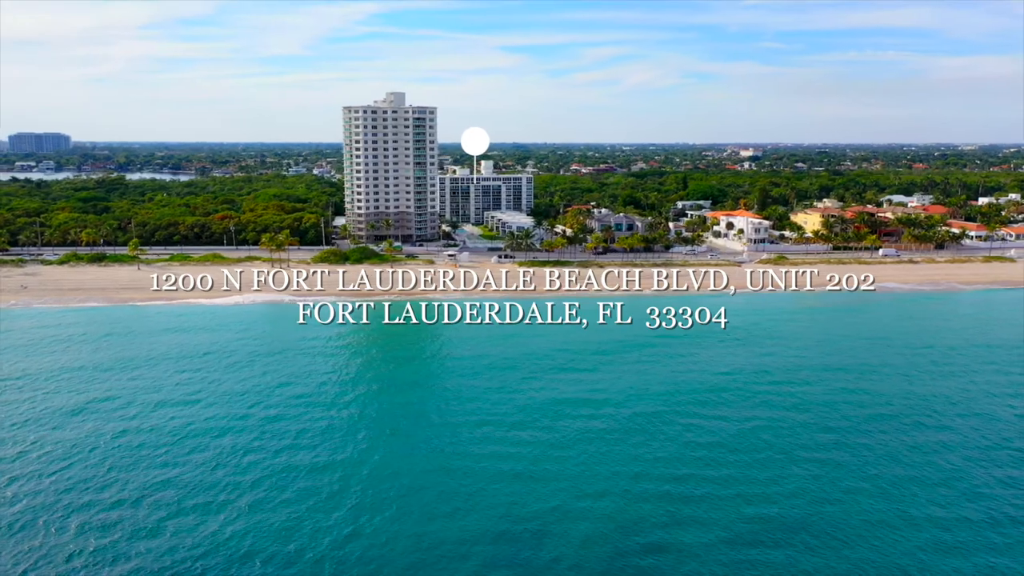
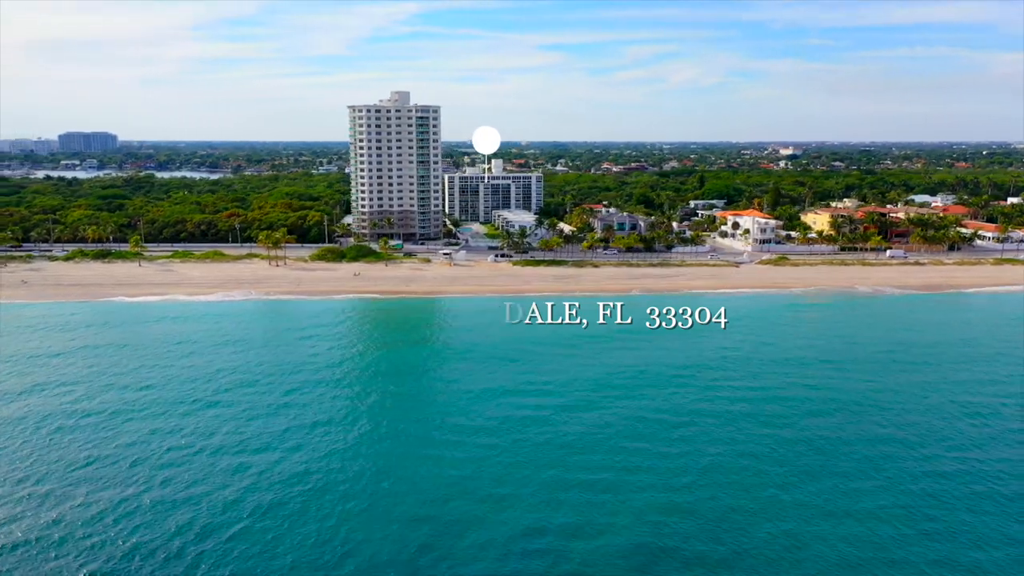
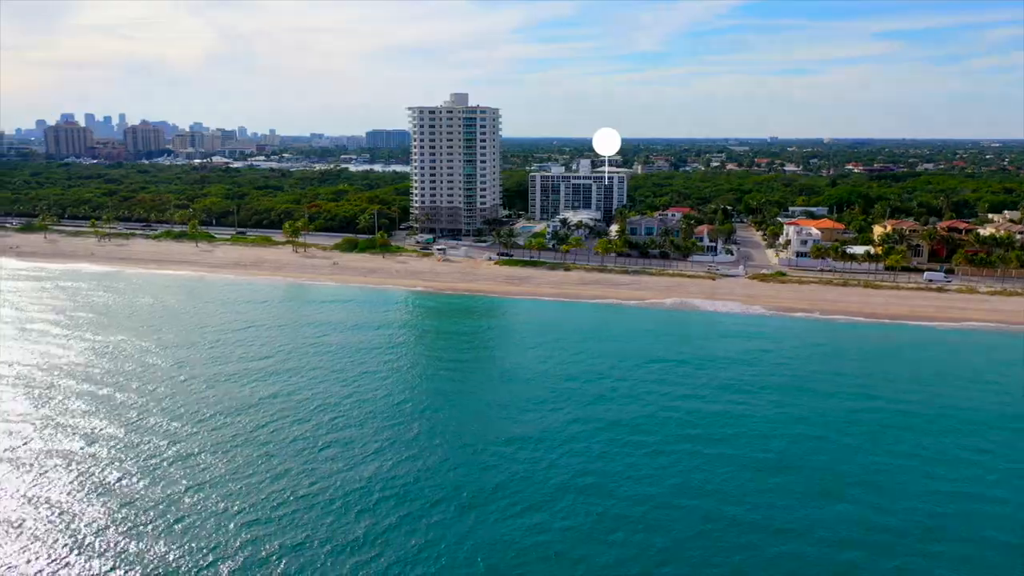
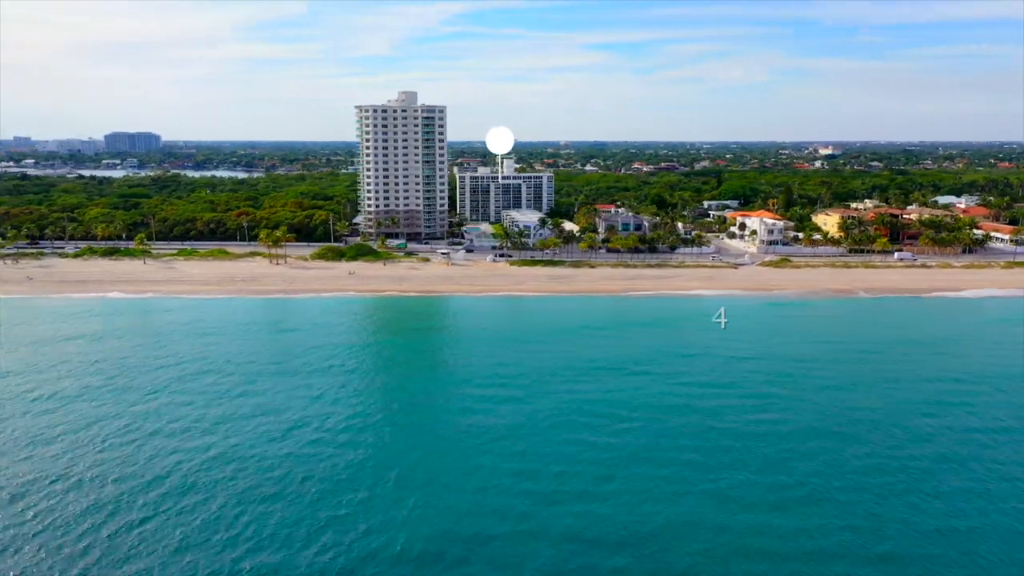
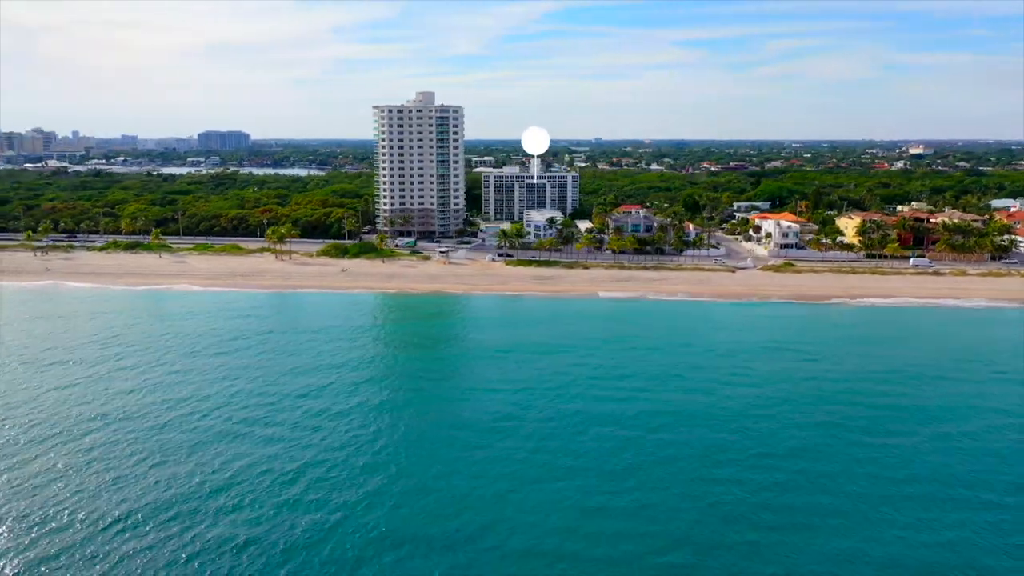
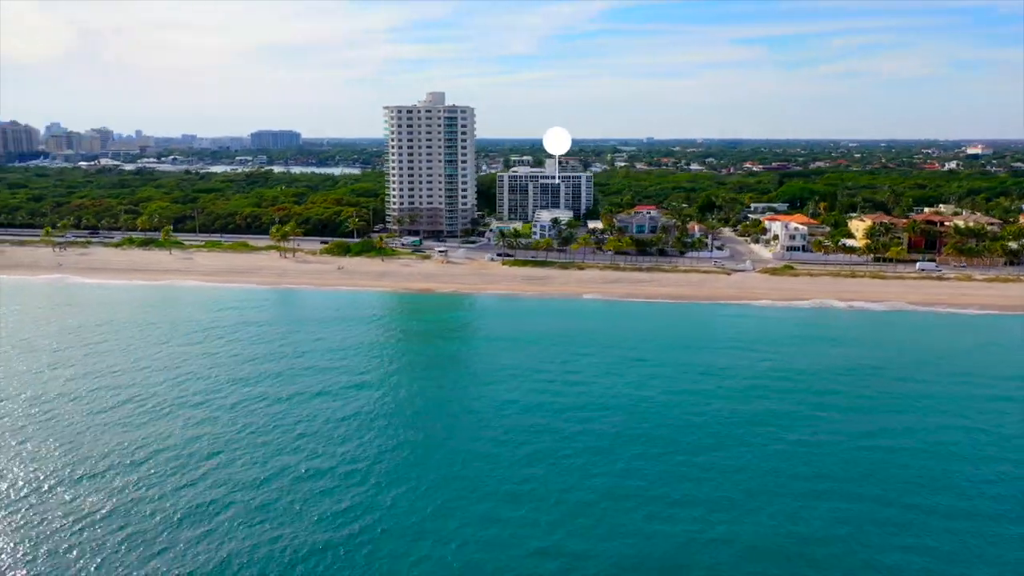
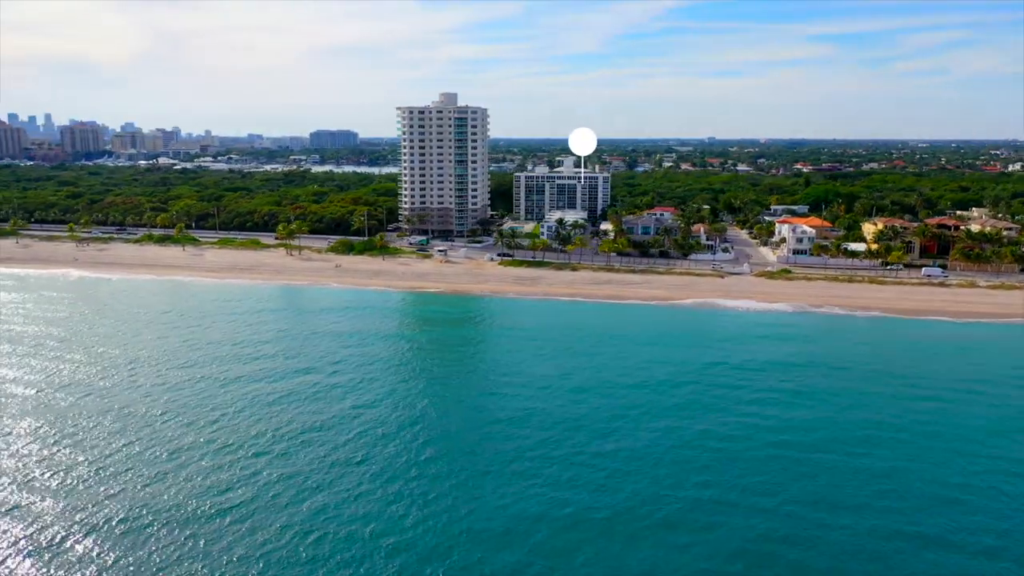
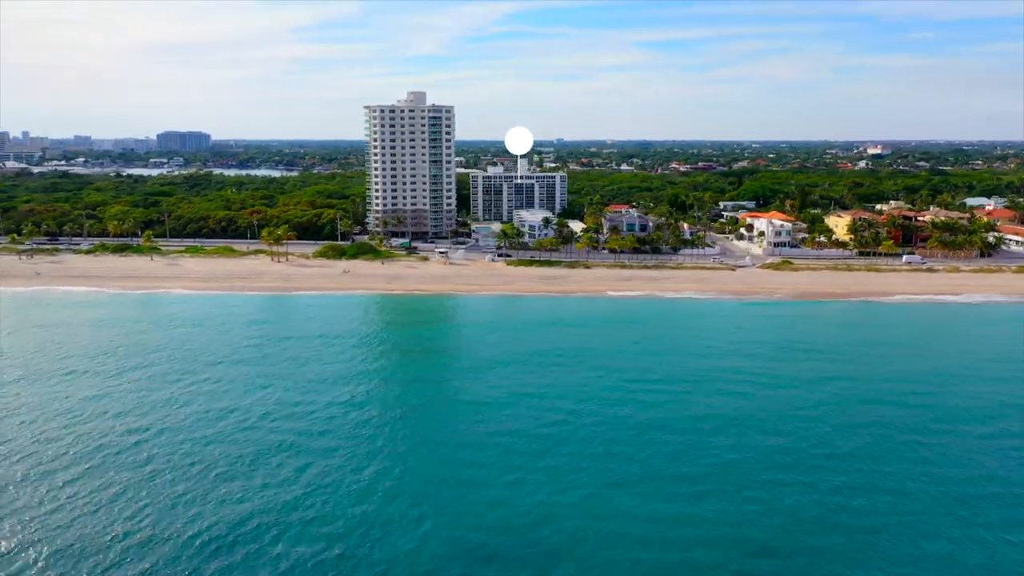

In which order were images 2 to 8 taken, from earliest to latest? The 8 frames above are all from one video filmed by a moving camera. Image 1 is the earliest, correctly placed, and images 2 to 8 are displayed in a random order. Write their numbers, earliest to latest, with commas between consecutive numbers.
2, 4, 8, 5, 6, 7, 3
